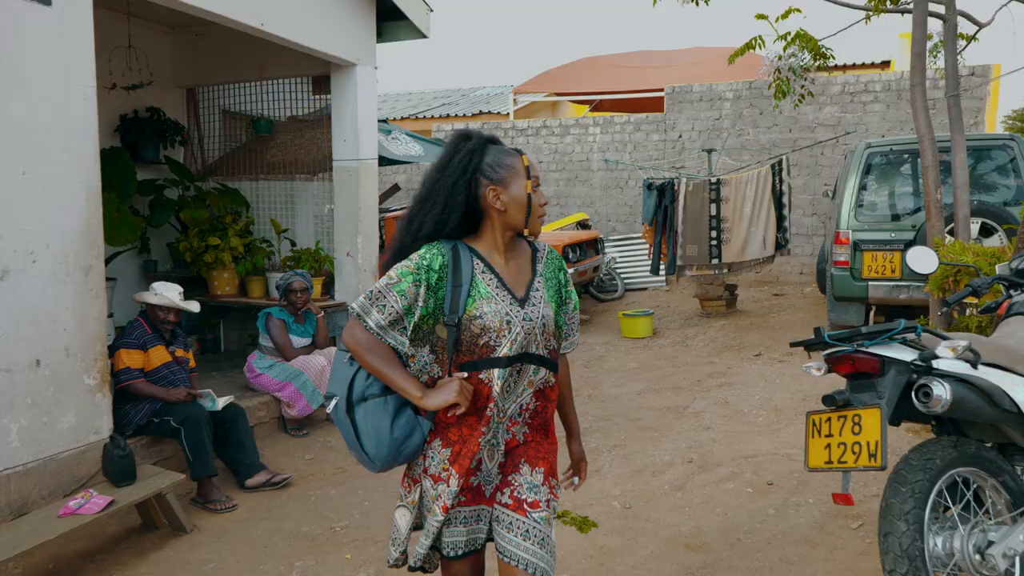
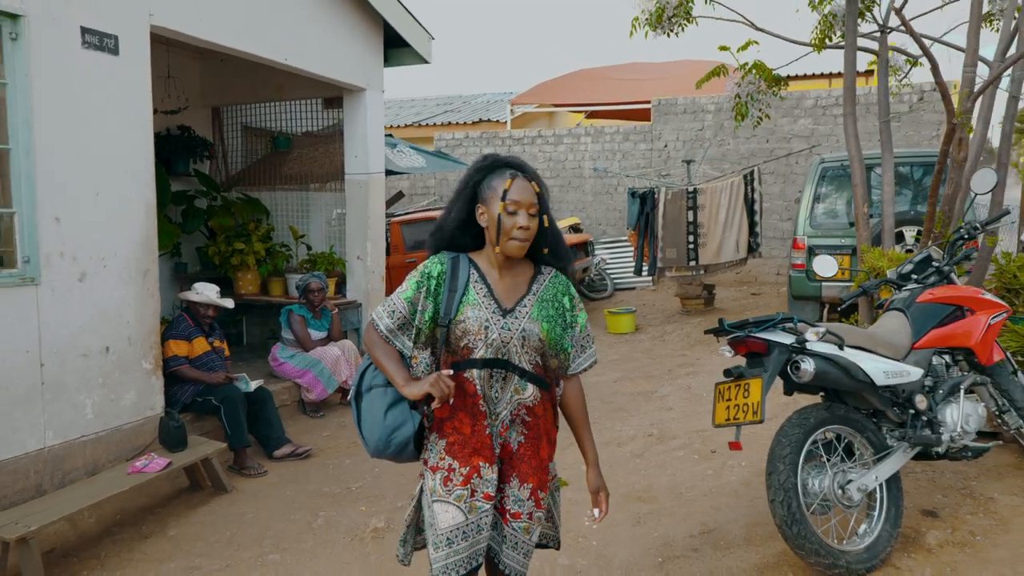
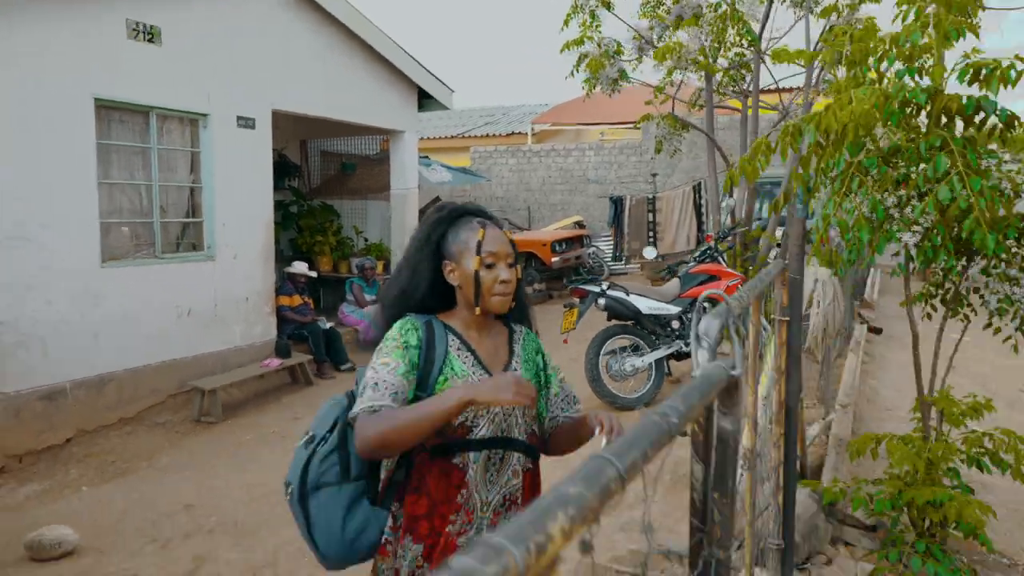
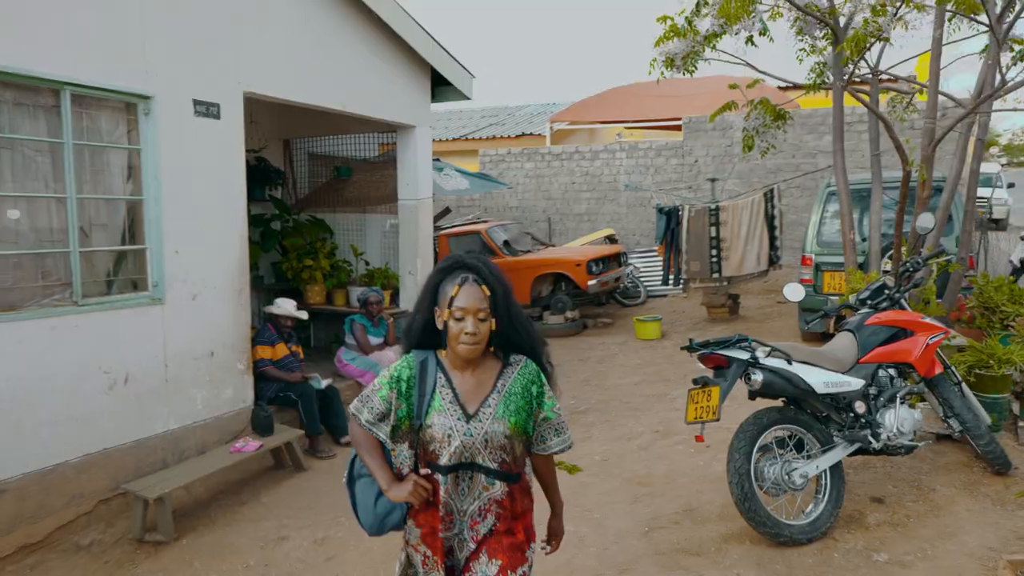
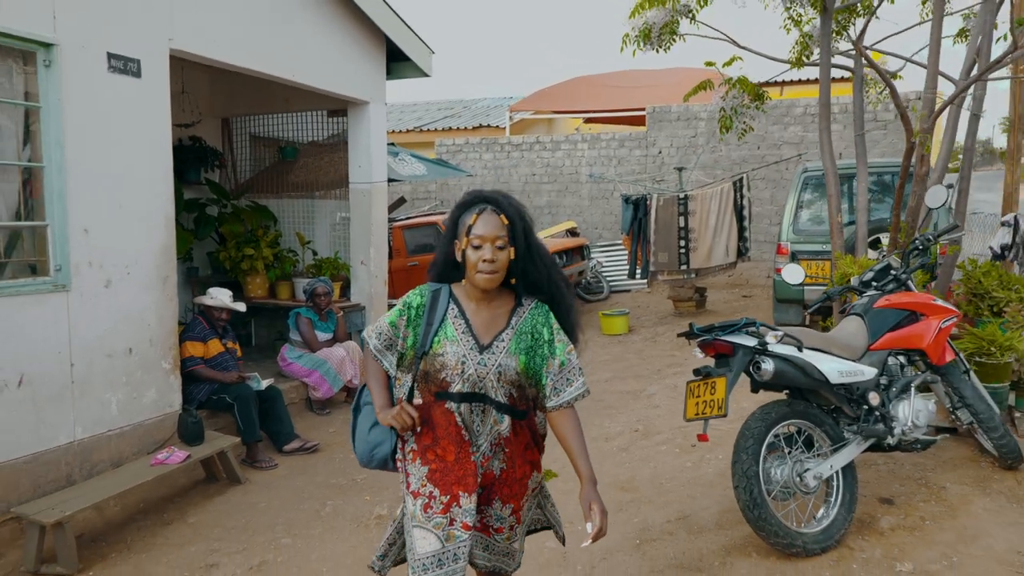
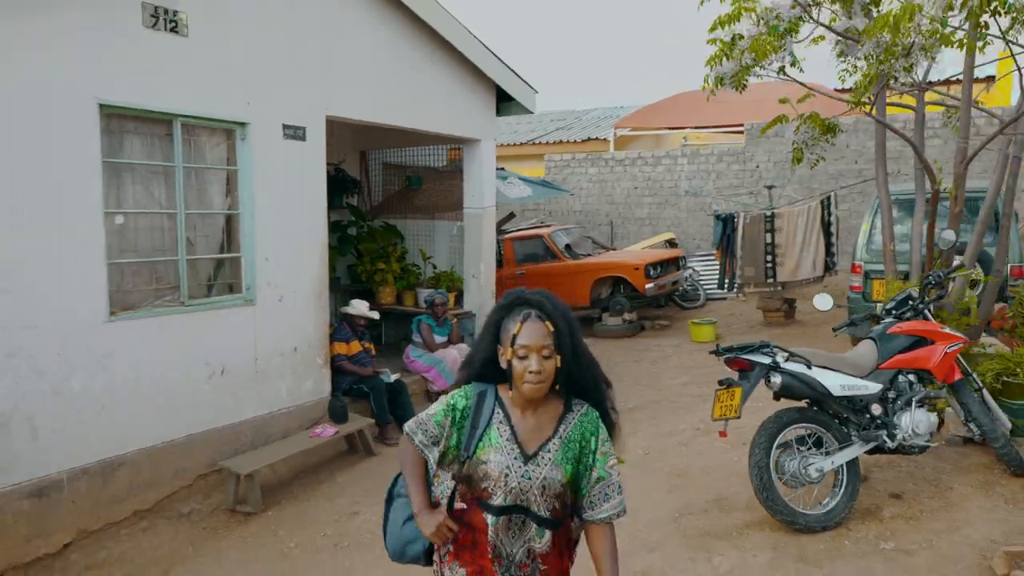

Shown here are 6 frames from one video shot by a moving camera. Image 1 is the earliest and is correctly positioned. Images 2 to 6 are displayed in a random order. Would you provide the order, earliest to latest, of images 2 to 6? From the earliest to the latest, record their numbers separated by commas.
2, 5, 4, 6, 3
